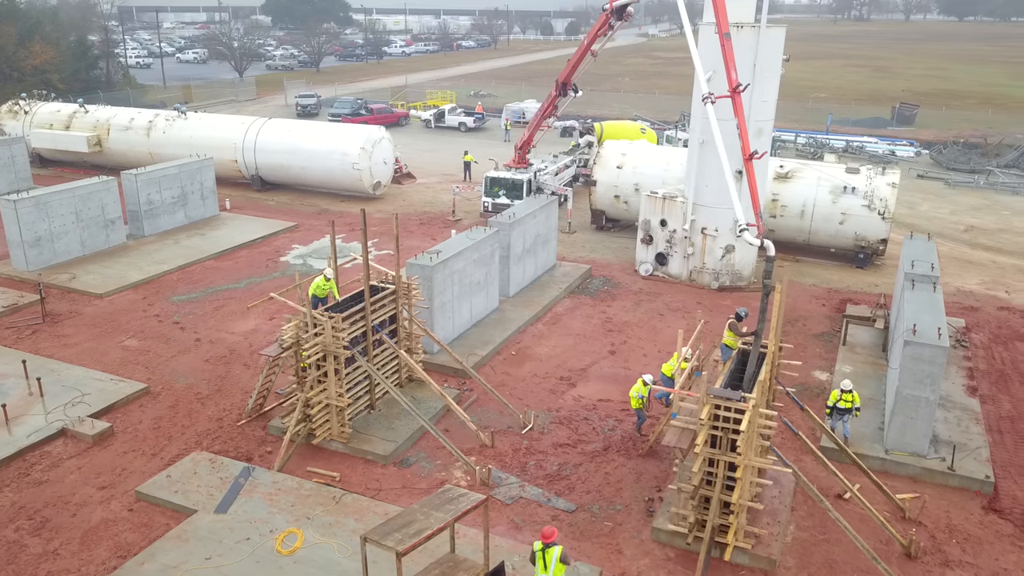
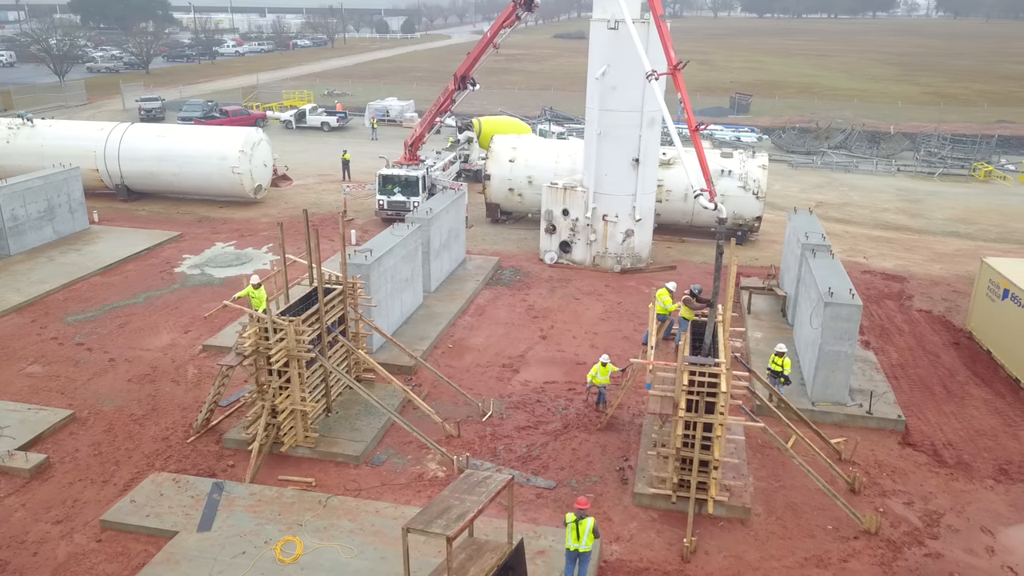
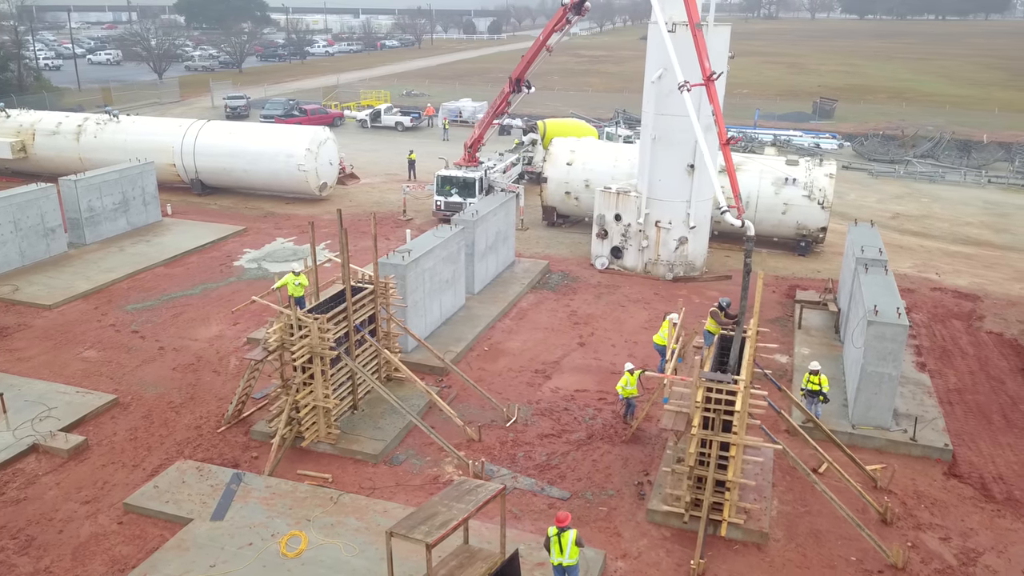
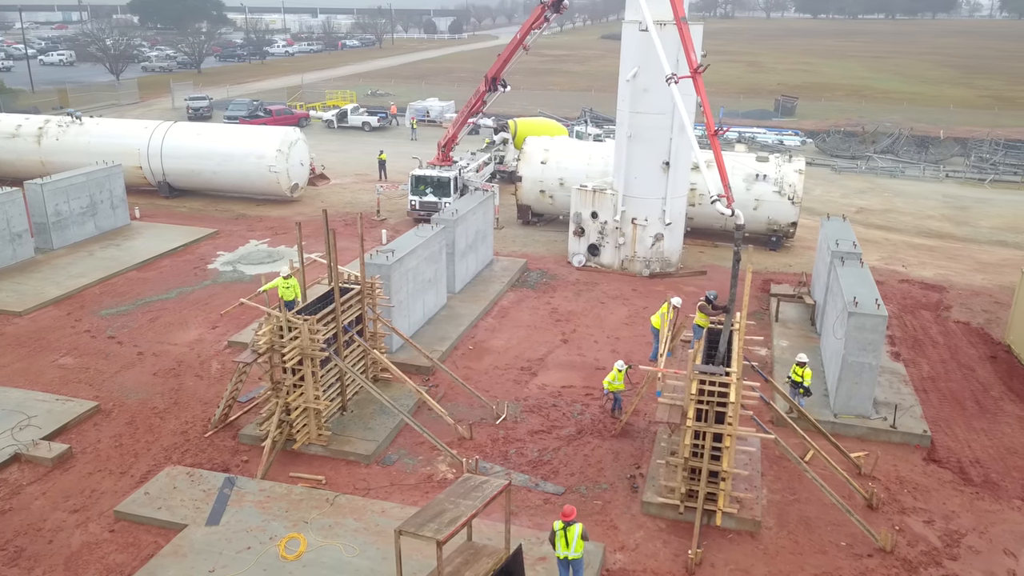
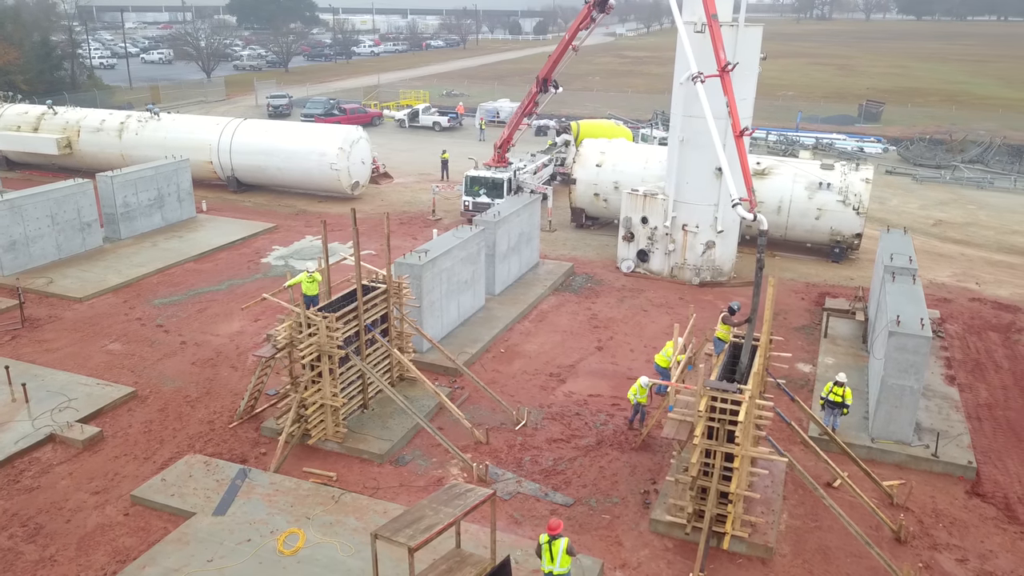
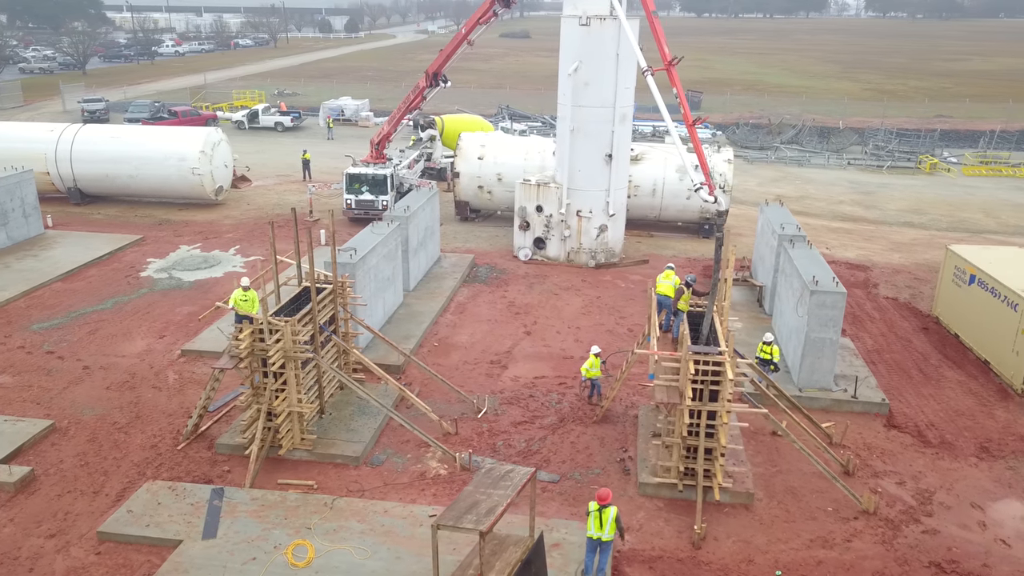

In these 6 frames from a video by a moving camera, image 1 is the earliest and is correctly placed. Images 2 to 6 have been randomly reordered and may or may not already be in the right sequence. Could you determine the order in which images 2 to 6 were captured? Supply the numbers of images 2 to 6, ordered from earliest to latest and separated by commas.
5, 3, 4, 2, 6
